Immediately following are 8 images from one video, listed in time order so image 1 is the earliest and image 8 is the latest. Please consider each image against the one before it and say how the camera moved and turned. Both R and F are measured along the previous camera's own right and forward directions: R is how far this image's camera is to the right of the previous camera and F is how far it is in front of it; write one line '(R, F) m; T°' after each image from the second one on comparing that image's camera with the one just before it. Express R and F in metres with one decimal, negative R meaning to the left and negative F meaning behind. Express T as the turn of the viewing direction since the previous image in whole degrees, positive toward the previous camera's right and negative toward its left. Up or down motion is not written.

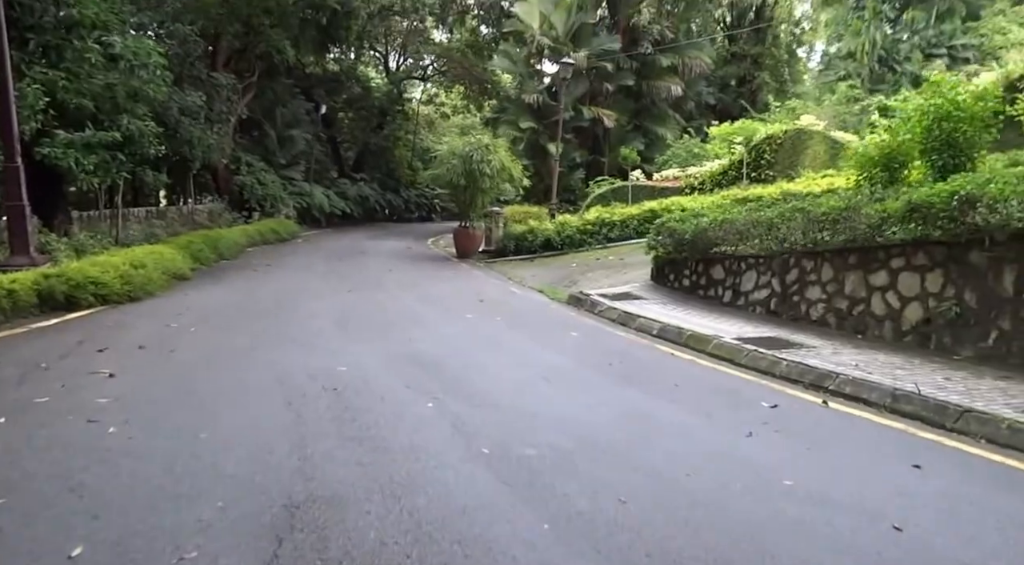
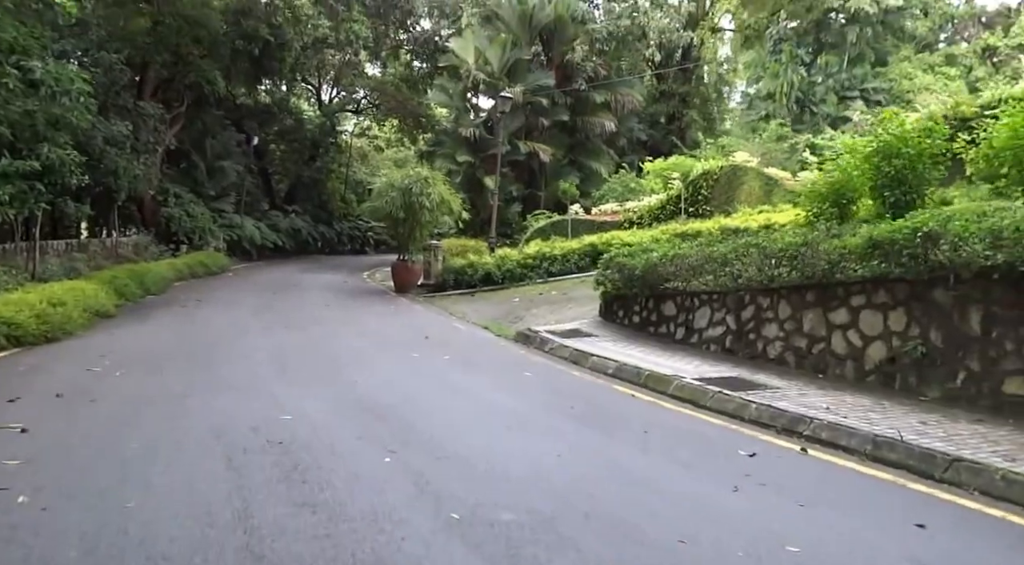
(-0.2, +0.4) m; +4°
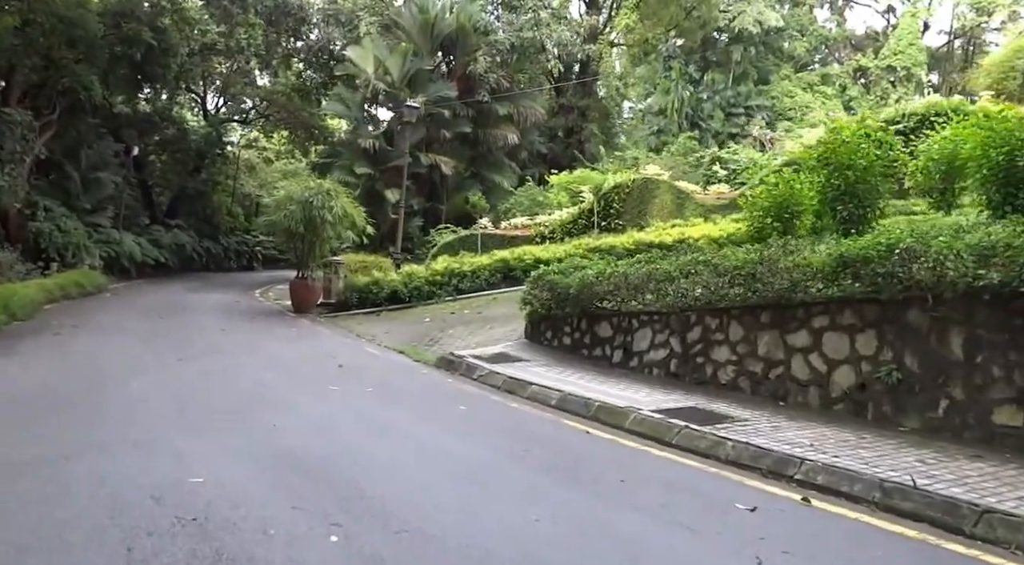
(-0.4, +0.9) m; +7°
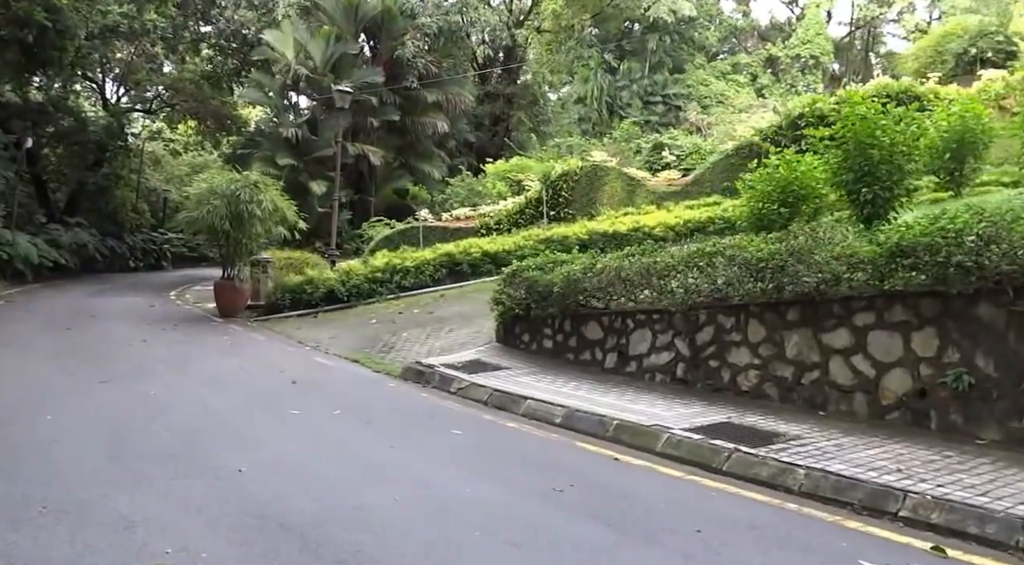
(-0.6, +1.2) m; +6°
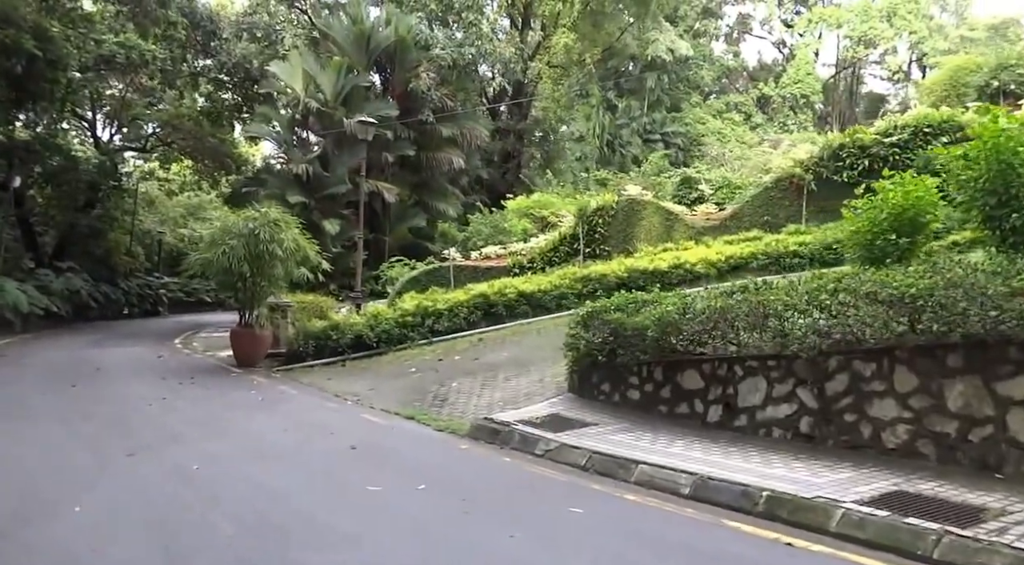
(-0.9, +1.0) m; +1°
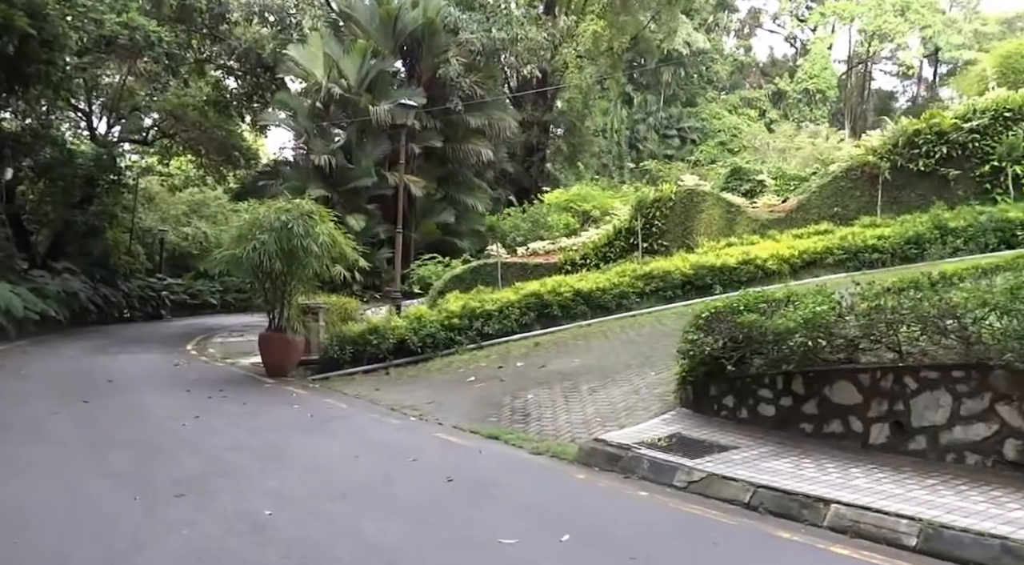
(-1.0, +1.3) m; 0°
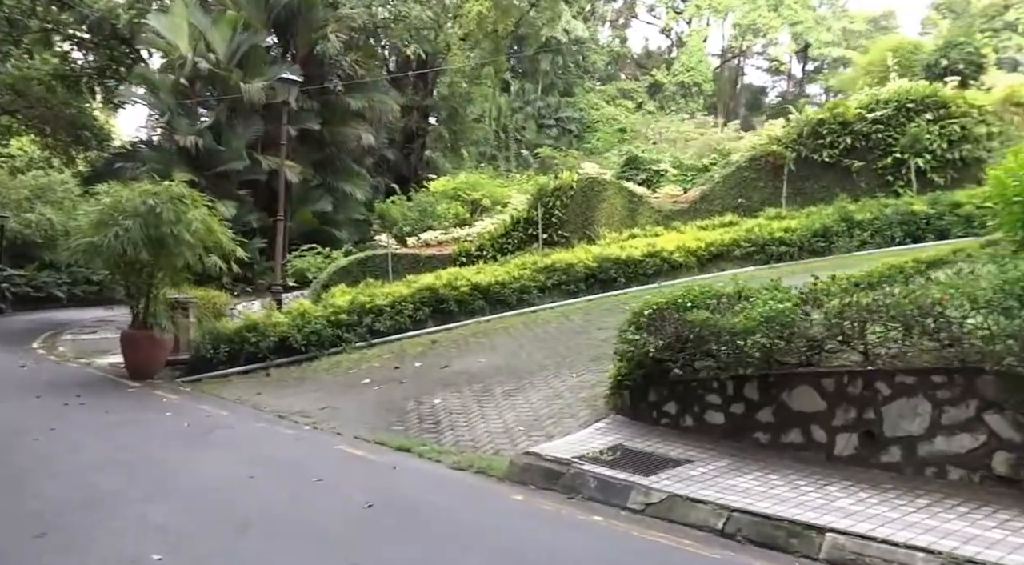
(-0.4, +1.1) m; +8°
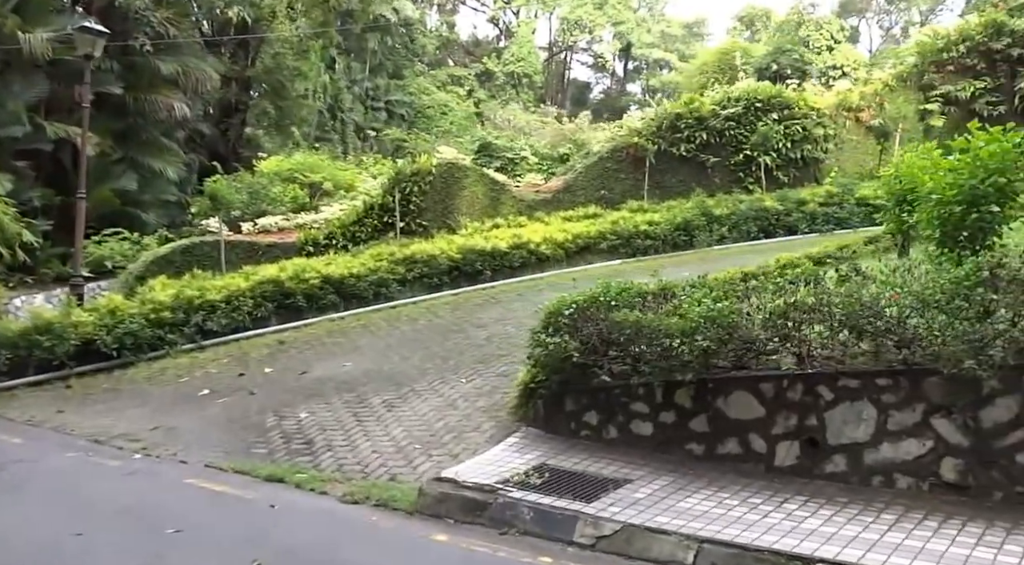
(-0.6, +0.9) m; +12°
